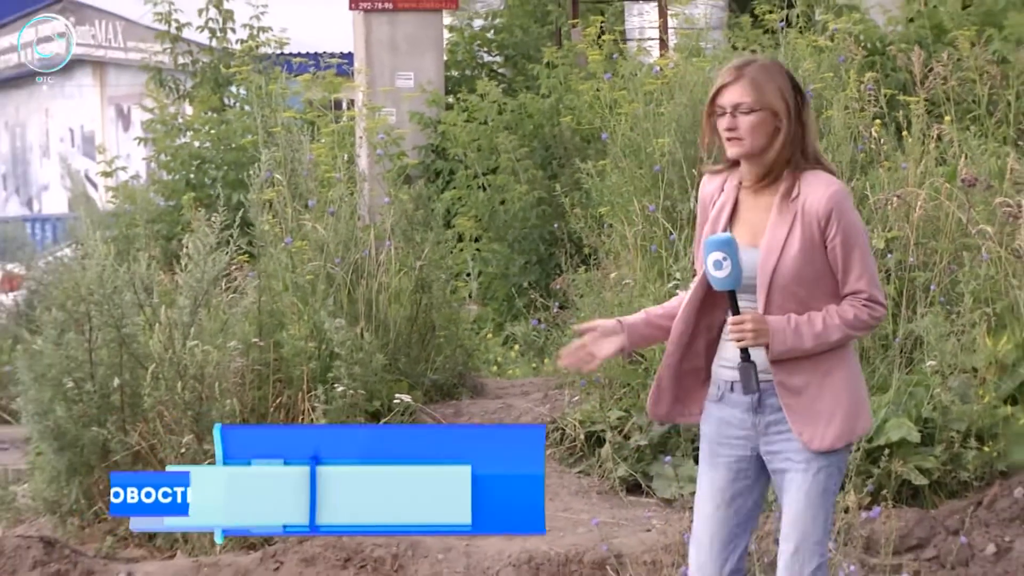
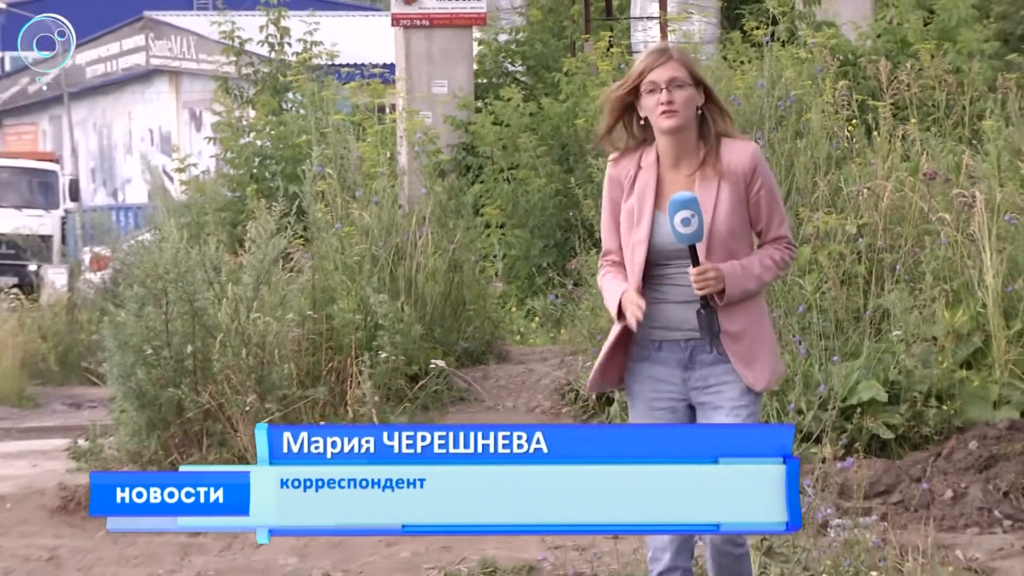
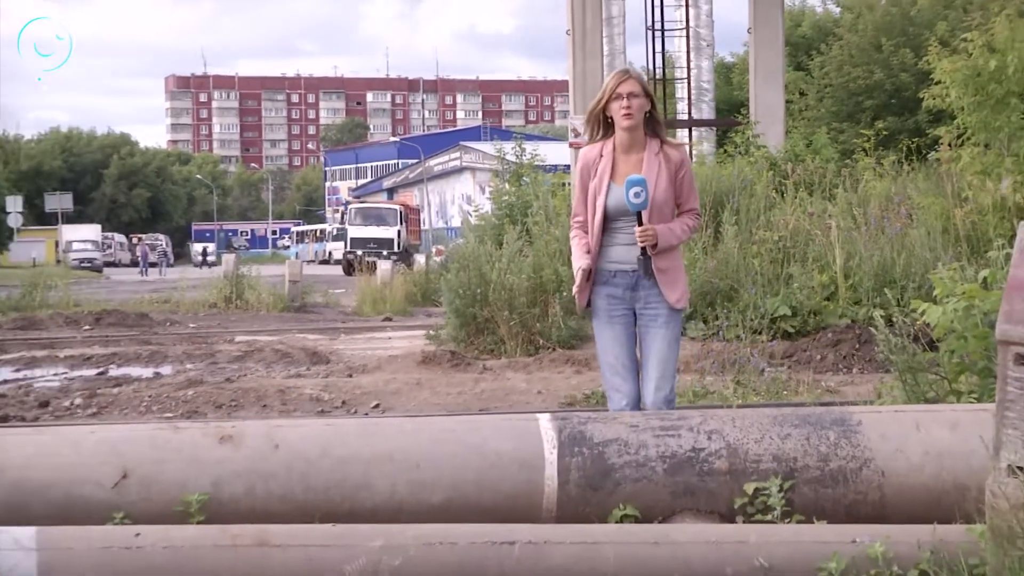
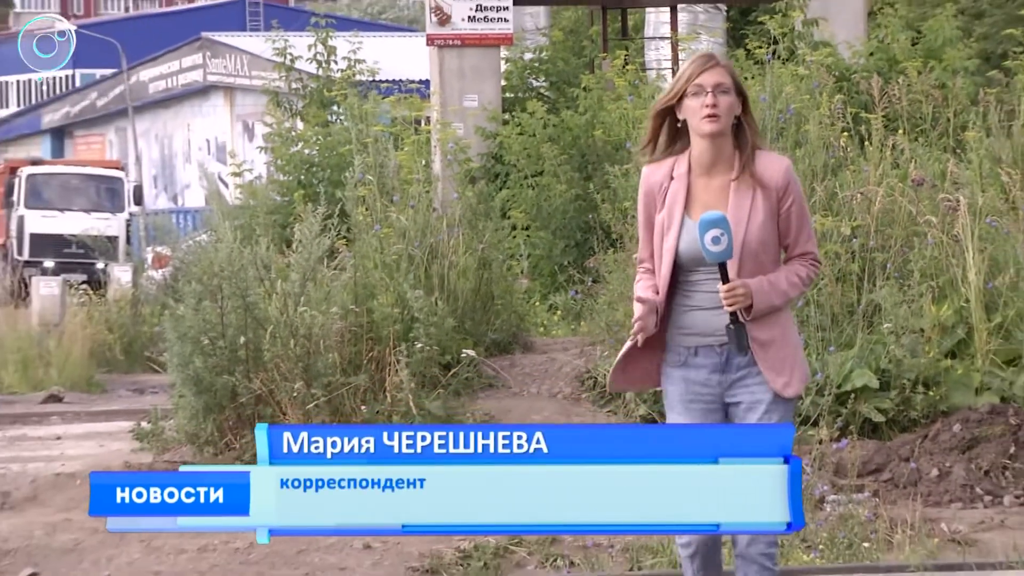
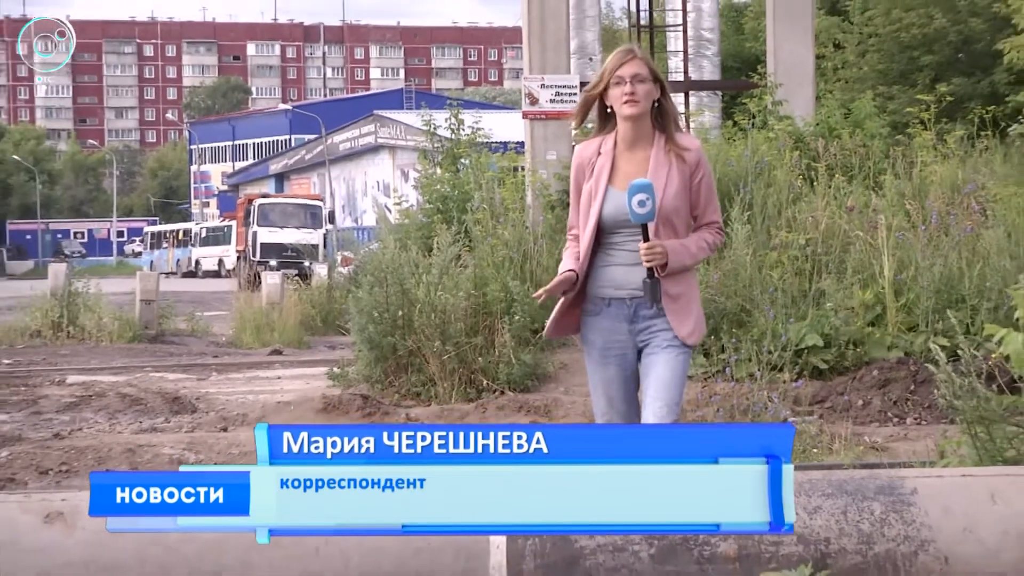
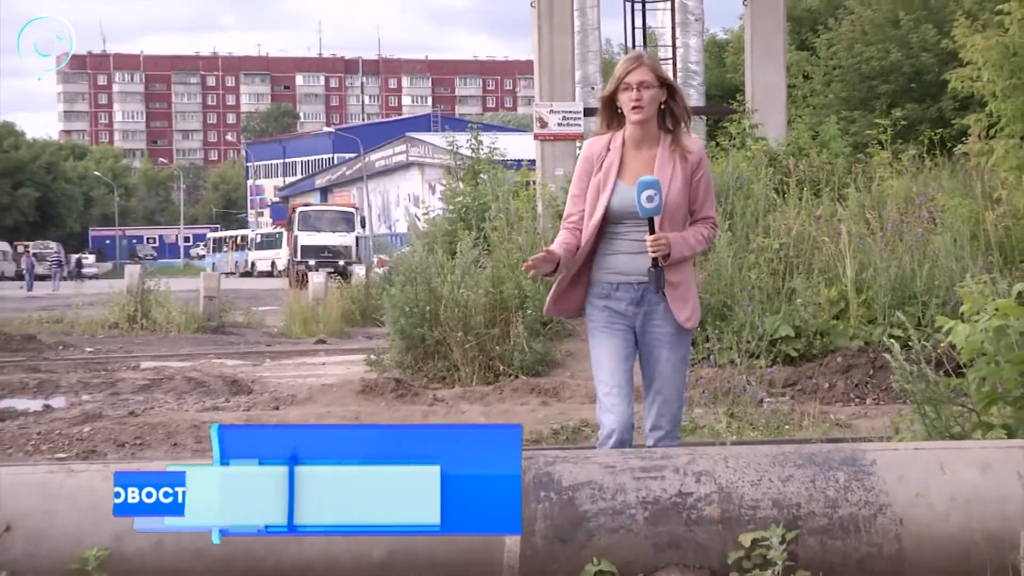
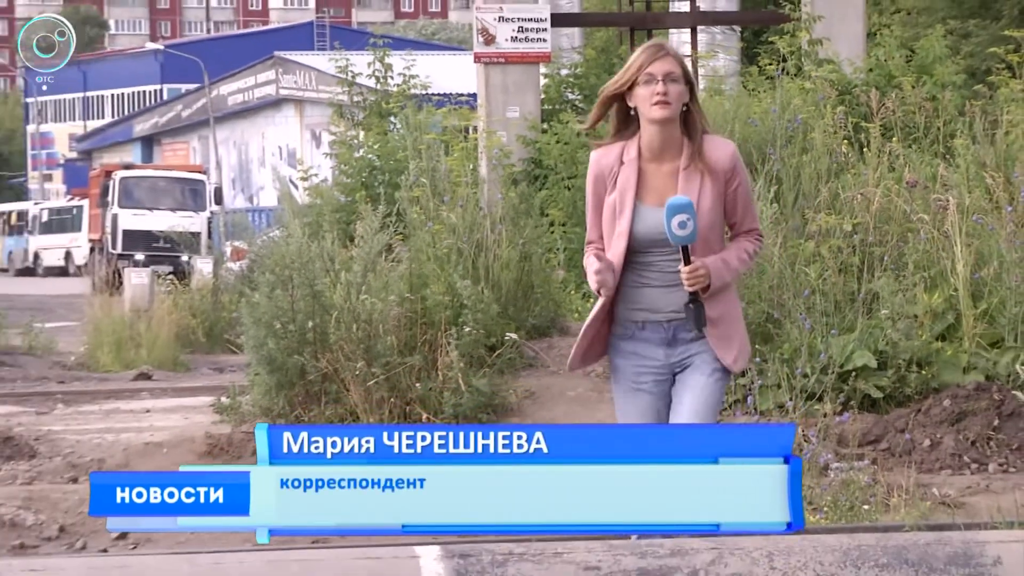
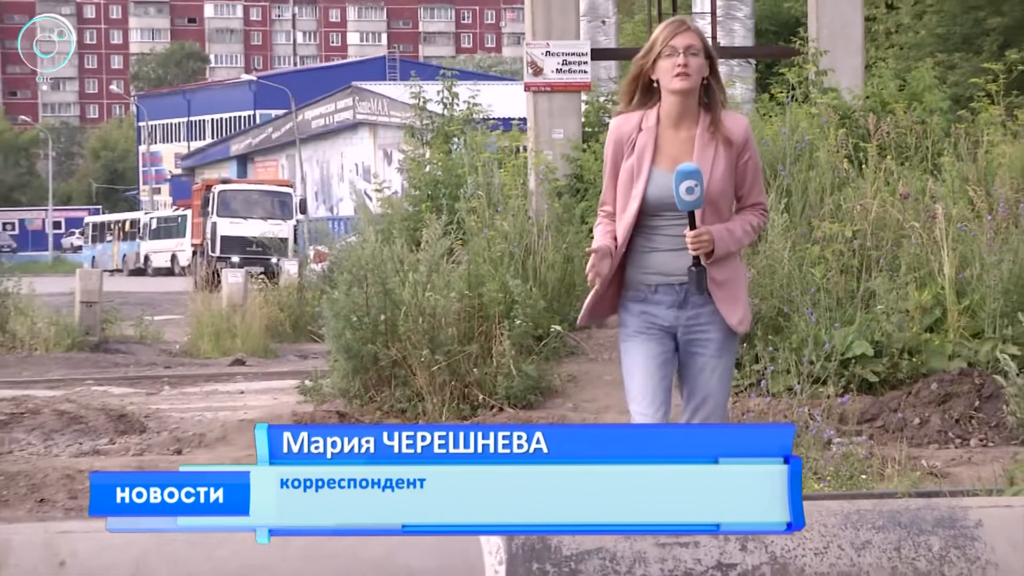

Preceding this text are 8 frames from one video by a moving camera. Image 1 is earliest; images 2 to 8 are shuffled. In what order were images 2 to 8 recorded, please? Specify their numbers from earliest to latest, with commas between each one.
2, 4, 7, 8, 5, 6, 3
